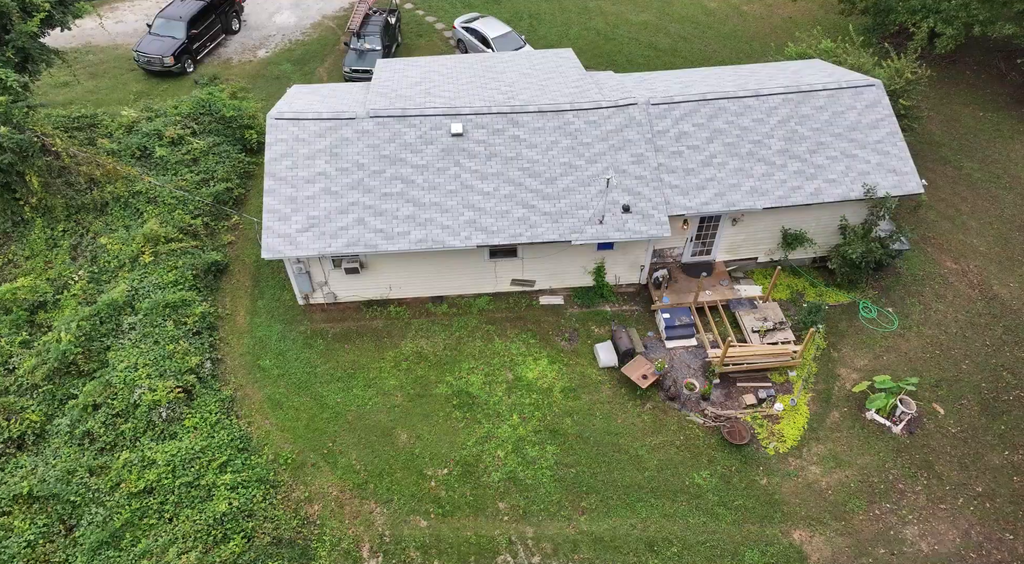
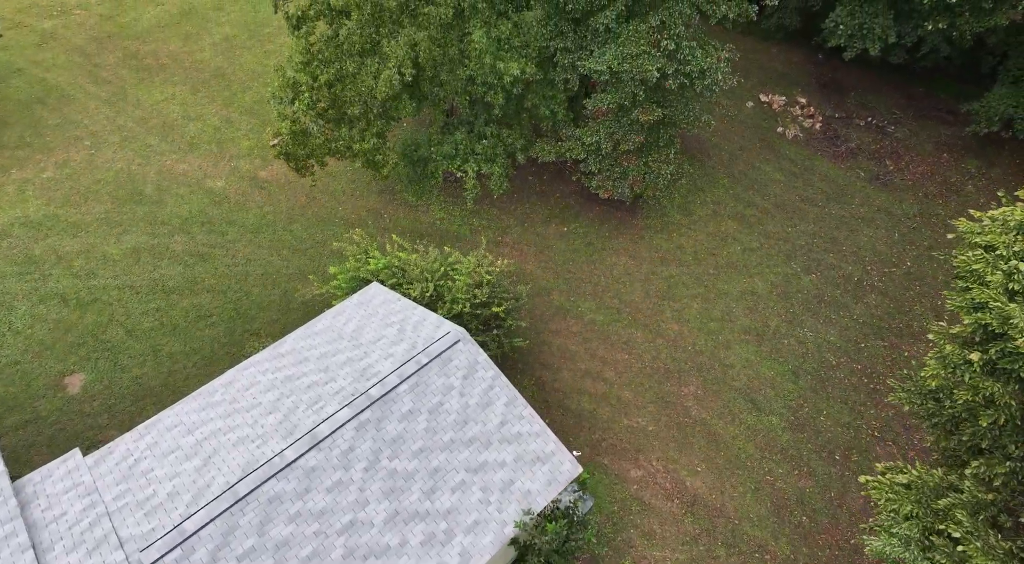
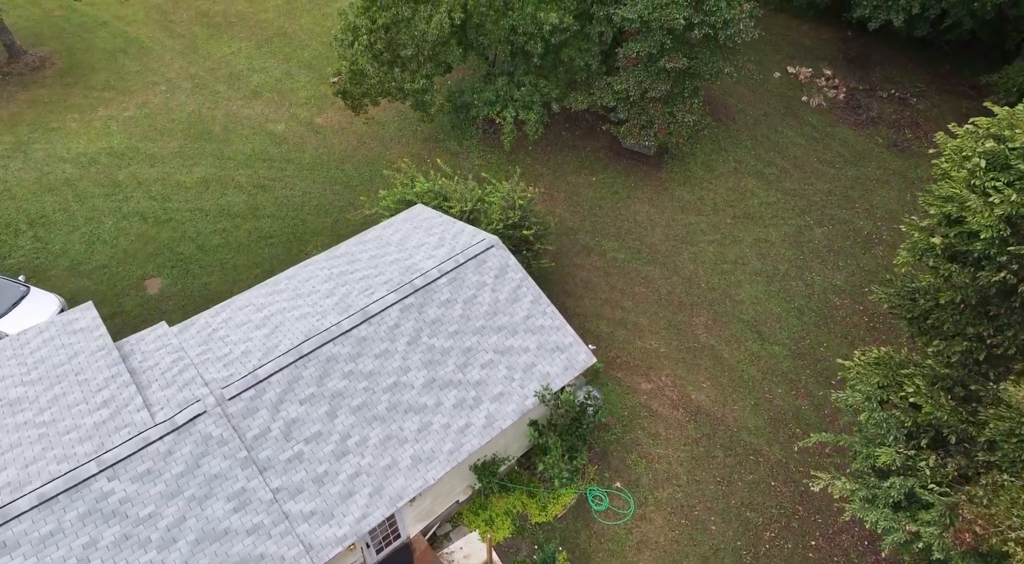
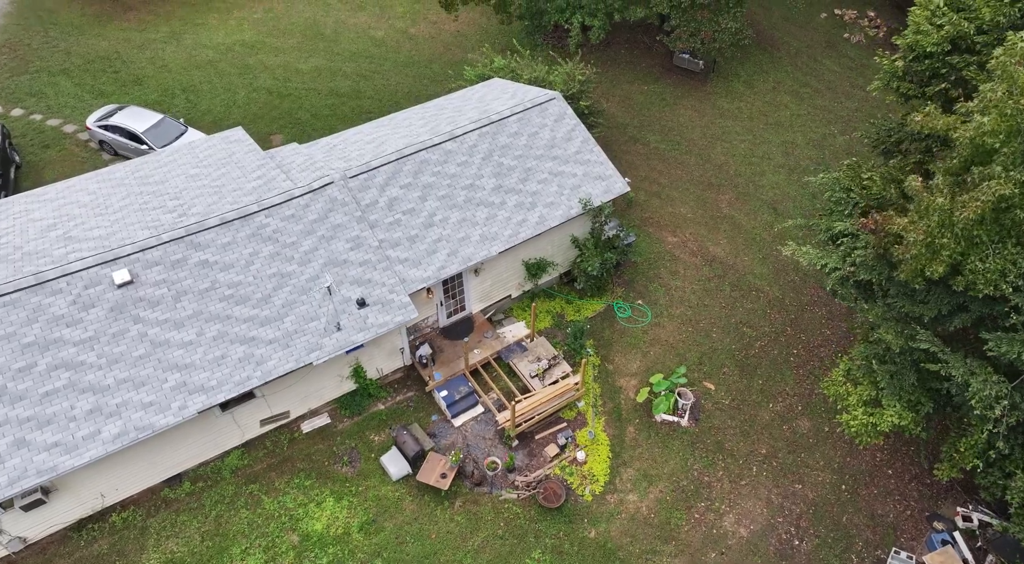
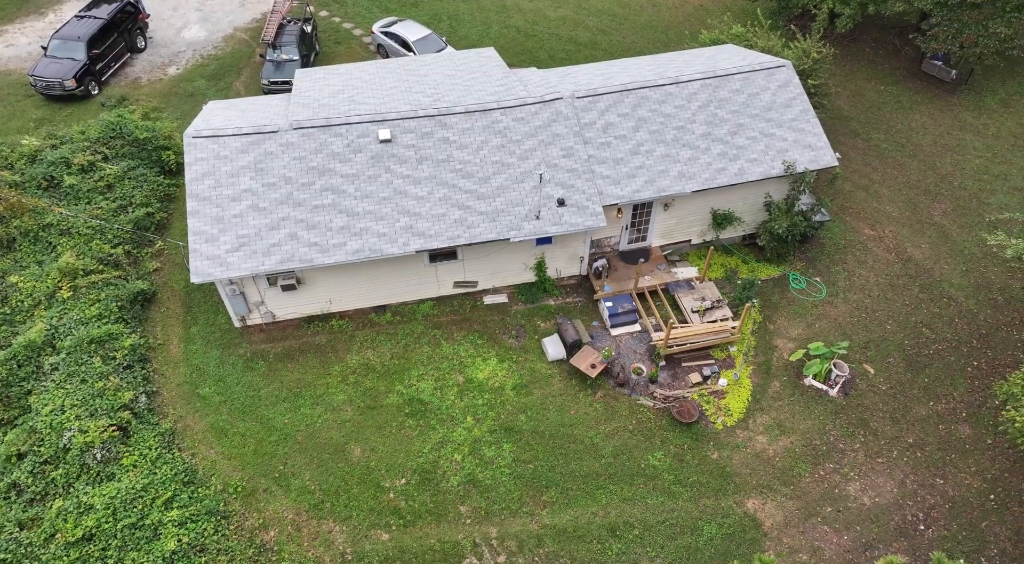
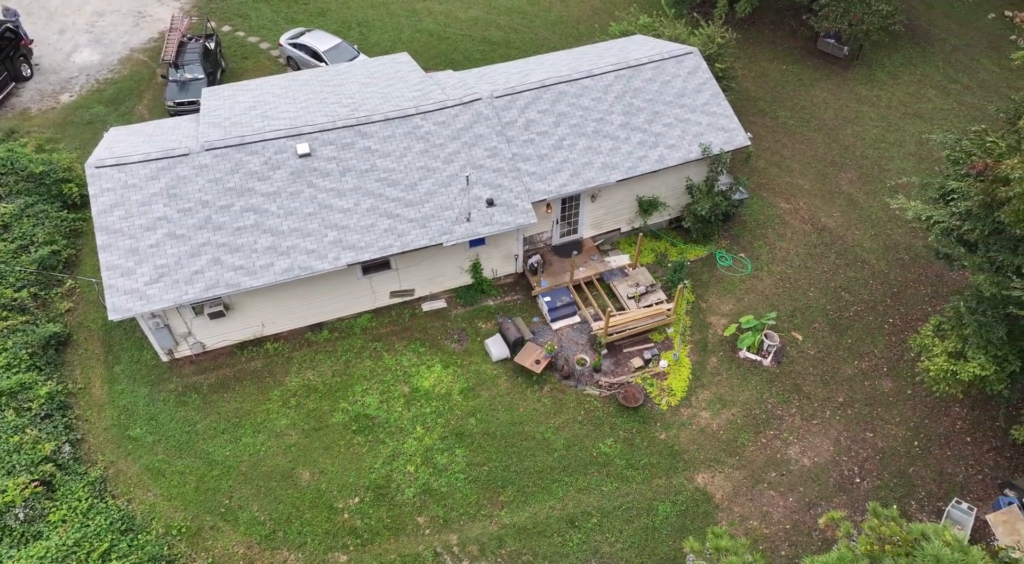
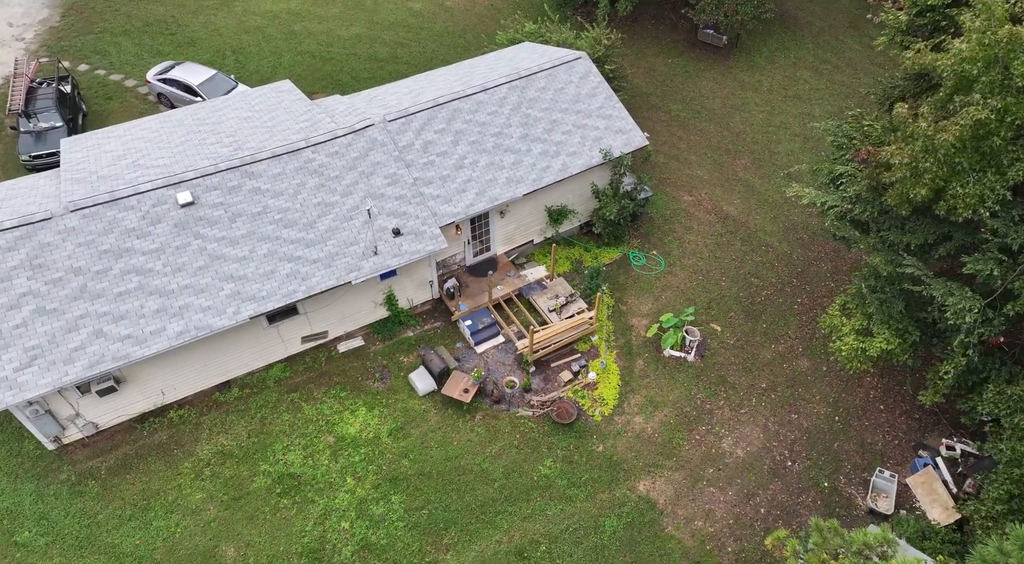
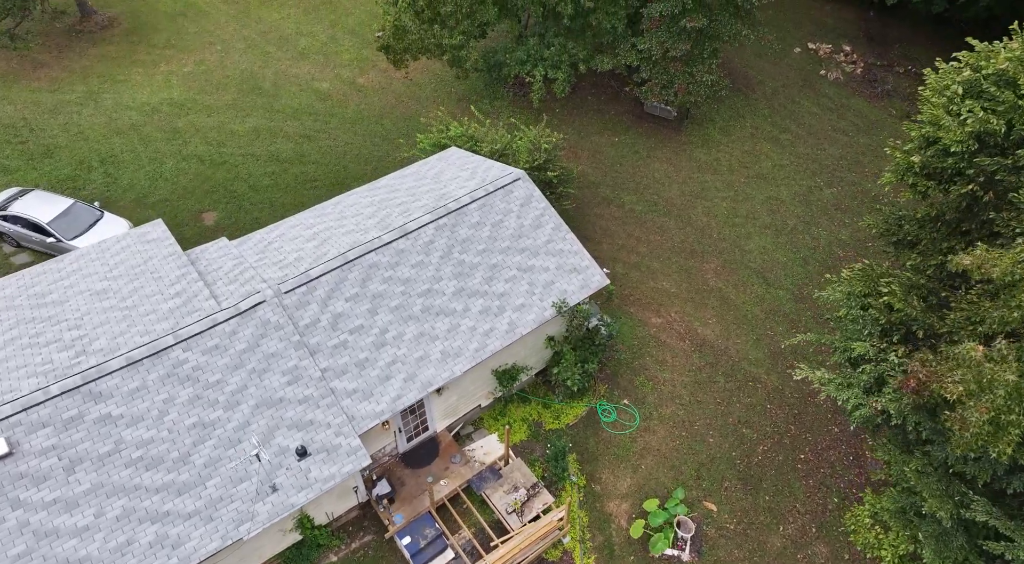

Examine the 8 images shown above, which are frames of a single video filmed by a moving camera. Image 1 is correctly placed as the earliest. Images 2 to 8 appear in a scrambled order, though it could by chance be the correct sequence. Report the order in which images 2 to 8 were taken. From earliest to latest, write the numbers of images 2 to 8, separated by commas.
5, 6, 7, 4, 8, 3, 2
